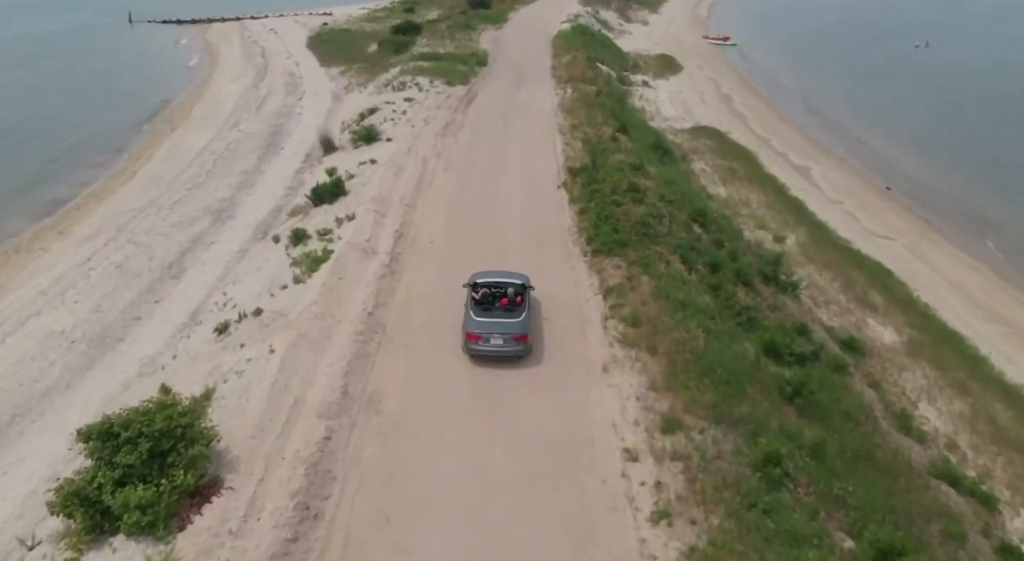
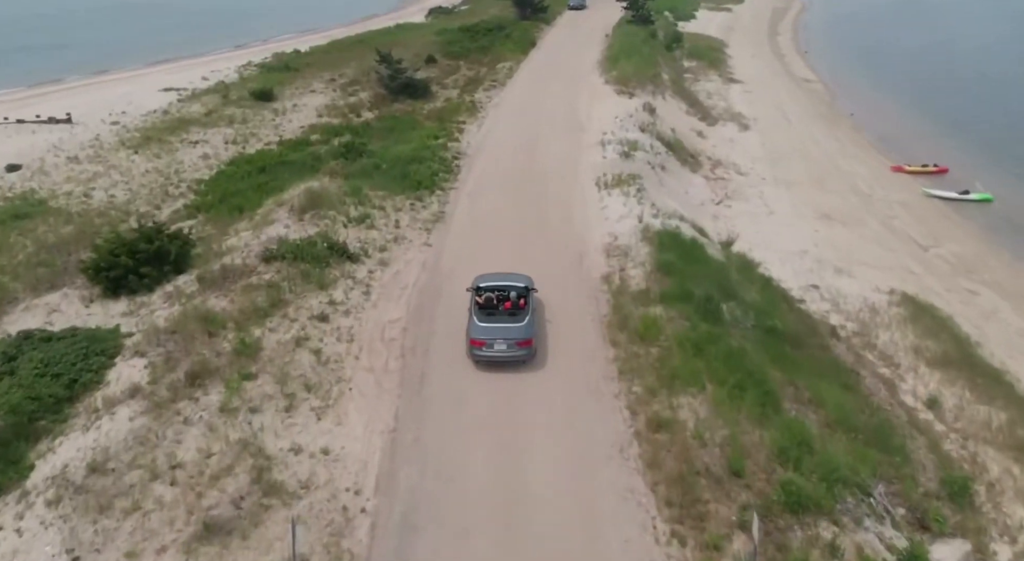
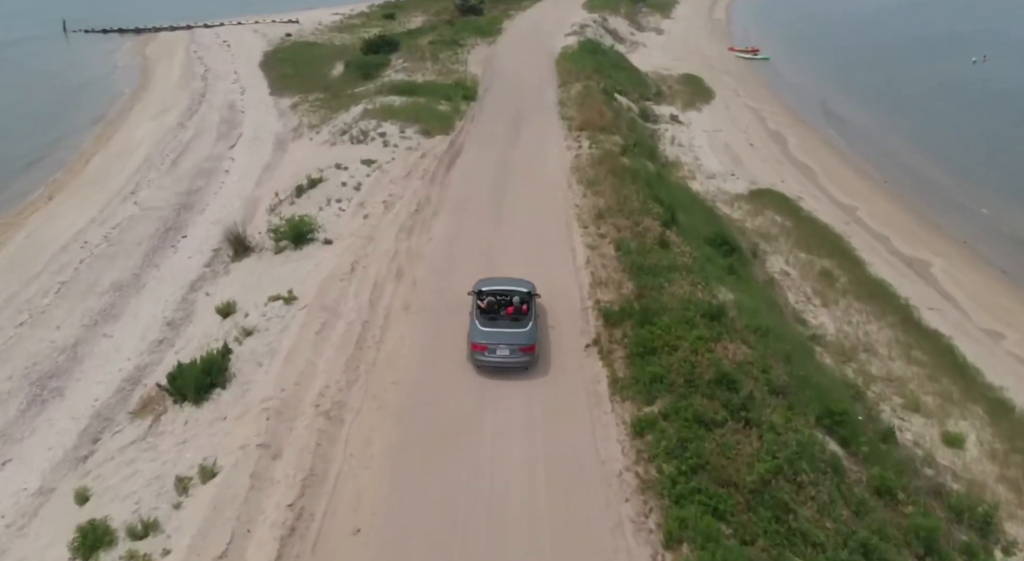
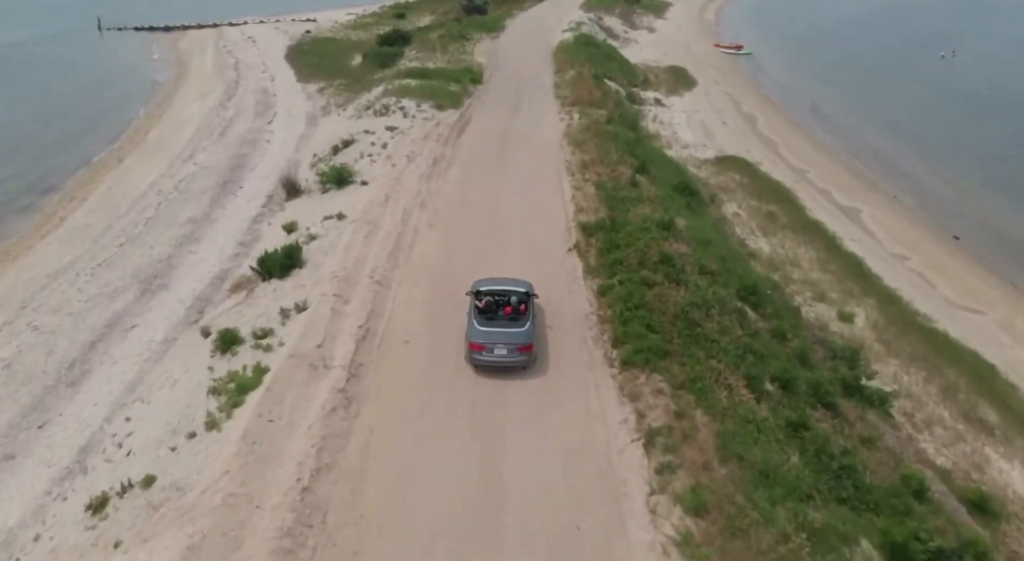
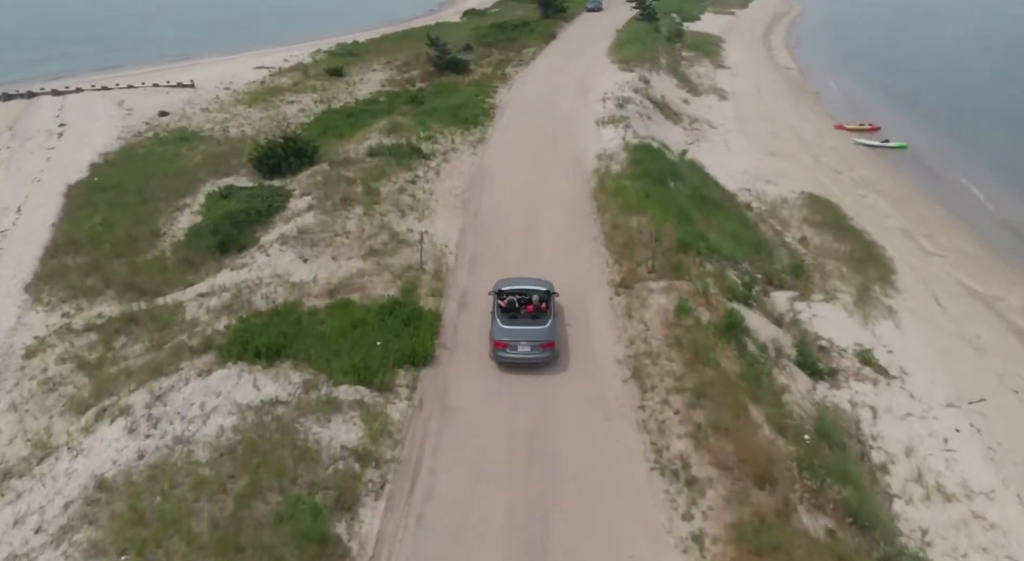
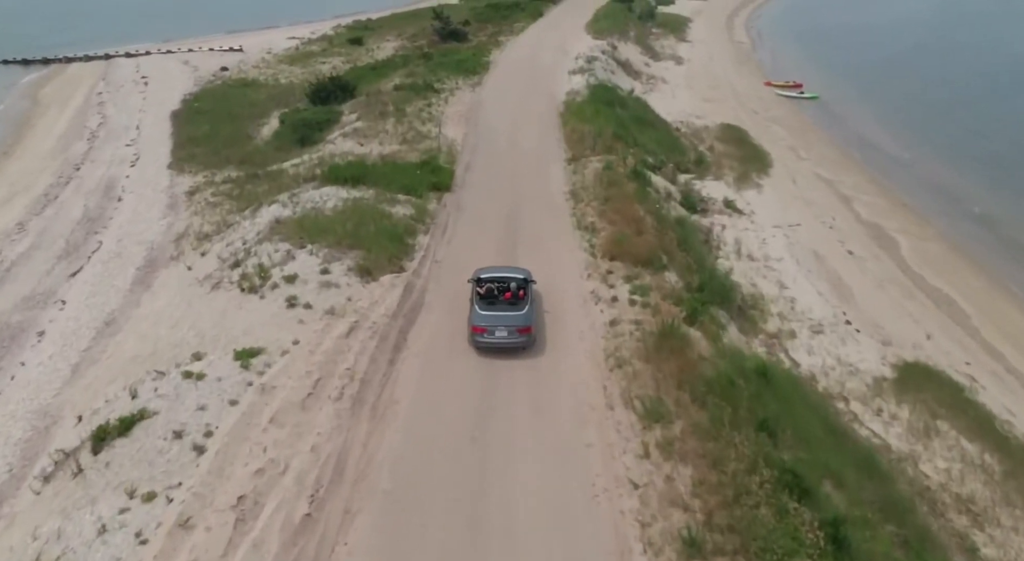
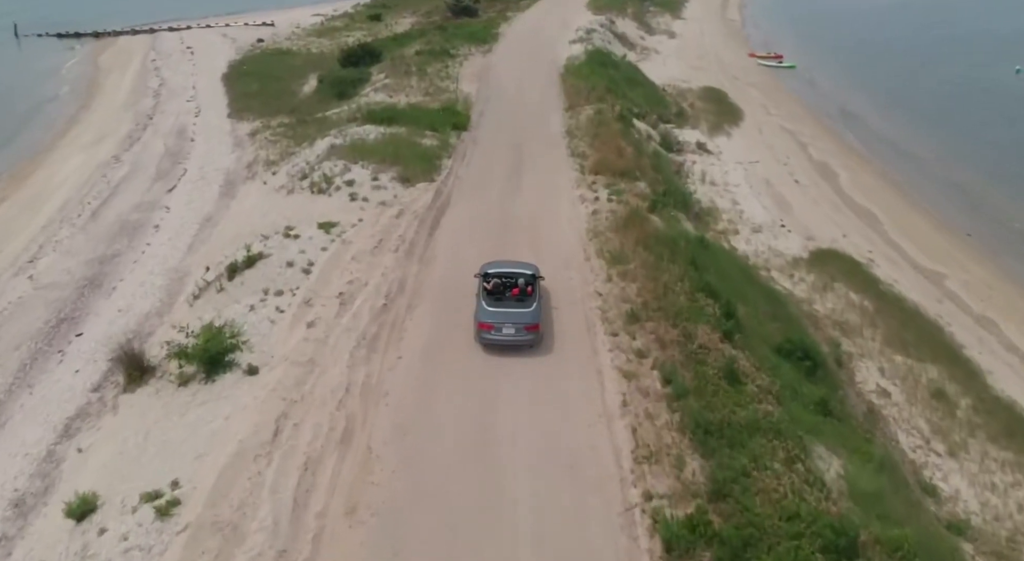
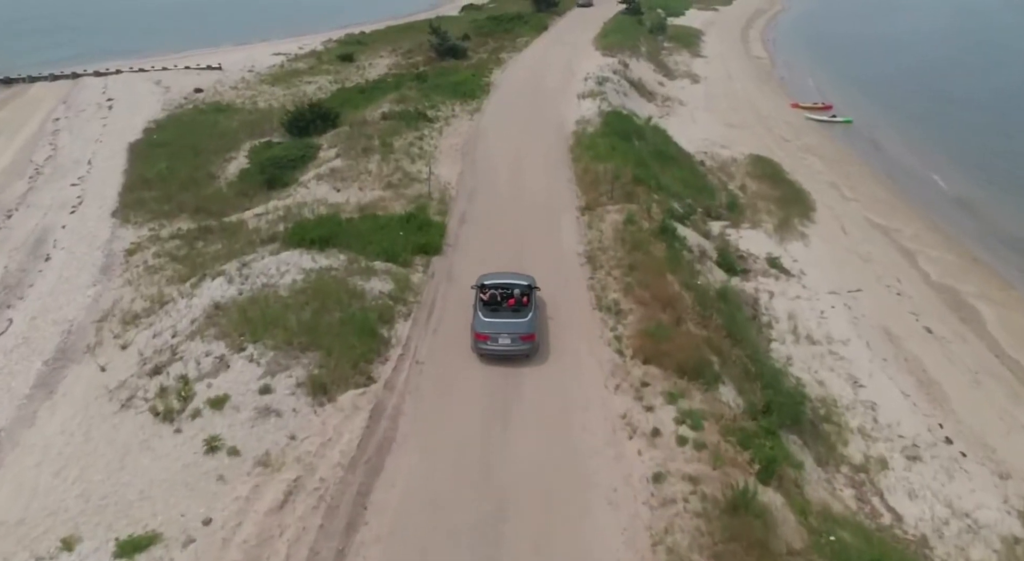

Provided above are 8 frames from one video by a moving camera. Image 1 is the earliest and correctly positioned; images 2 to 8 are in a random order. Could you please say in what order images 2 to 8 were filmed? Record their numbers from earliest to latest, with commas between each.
4, 3, 7, 6, 8, 5, 2
